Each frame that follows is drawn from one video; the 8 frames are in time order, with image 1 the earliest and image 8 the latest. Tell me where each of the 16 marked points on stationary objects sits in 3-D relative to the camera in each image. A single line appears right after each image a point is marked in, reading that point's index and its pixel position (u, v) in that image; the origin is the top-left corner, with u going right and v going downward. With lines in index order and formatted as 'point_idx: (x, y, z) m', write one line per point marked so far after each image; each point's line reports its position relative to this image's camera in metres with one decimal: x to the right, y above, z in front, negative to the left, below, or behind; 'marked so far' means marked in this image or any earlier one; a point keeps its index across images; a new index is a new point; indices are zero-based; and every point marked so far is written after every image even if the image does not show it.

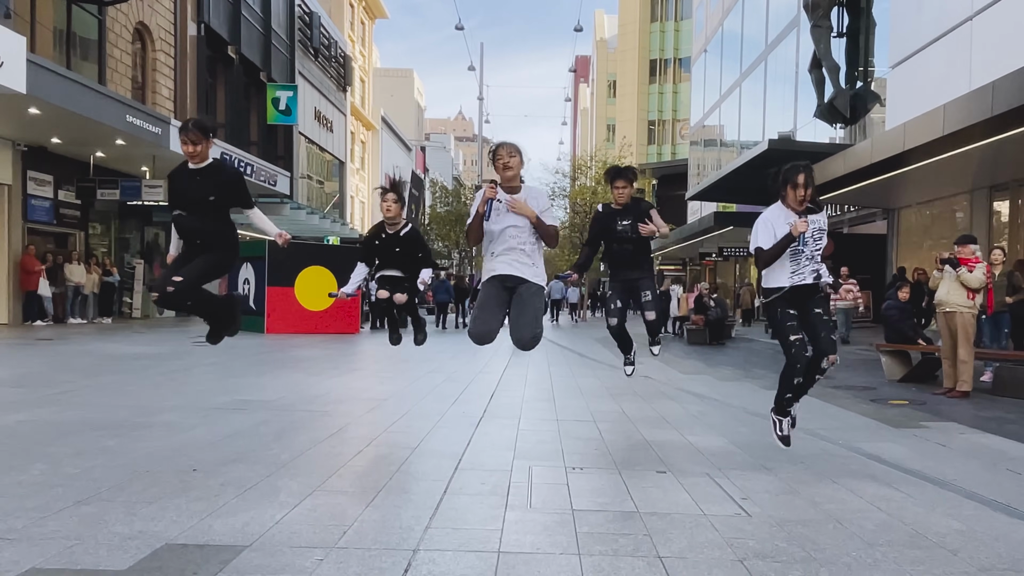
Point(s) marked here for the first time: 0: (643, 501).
0: (+0.6, -1.3, +4.6) m
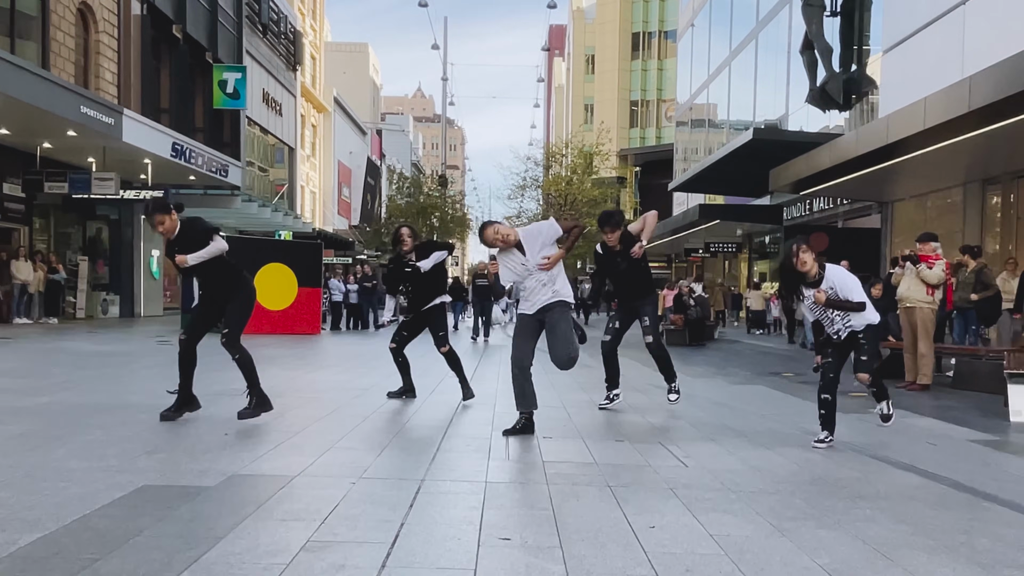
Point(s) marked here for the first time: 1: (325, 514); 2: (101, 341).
0: (+0.6, -1.2, +5.0) m
1: (-0.9, -1.1, +3.4) m
2: (-8.7, -1.1, +14.9) m
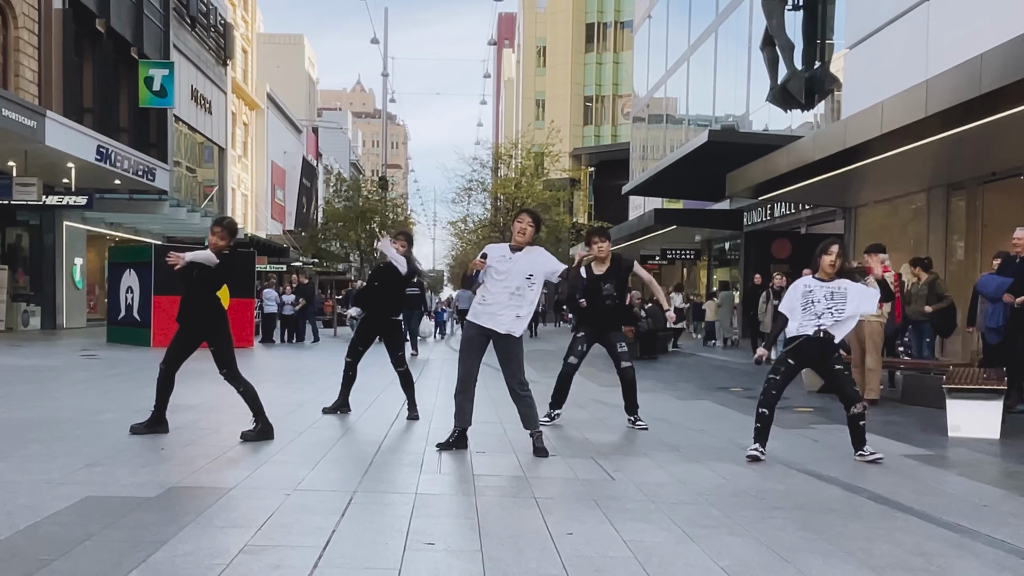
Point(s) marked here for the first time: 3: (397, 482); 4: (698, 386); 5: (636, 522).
0: (+0.2, -1.4, +5.2) m
1: (-1.3, -1.2, +3.5) m
2: (-10.0, -1.4, +14.3) m
3: (-0.7, -1.3, +4.5) m
4: (+2.9, -1.7, +11.4) m
5: (+0.7, -1.3, +3.9) m
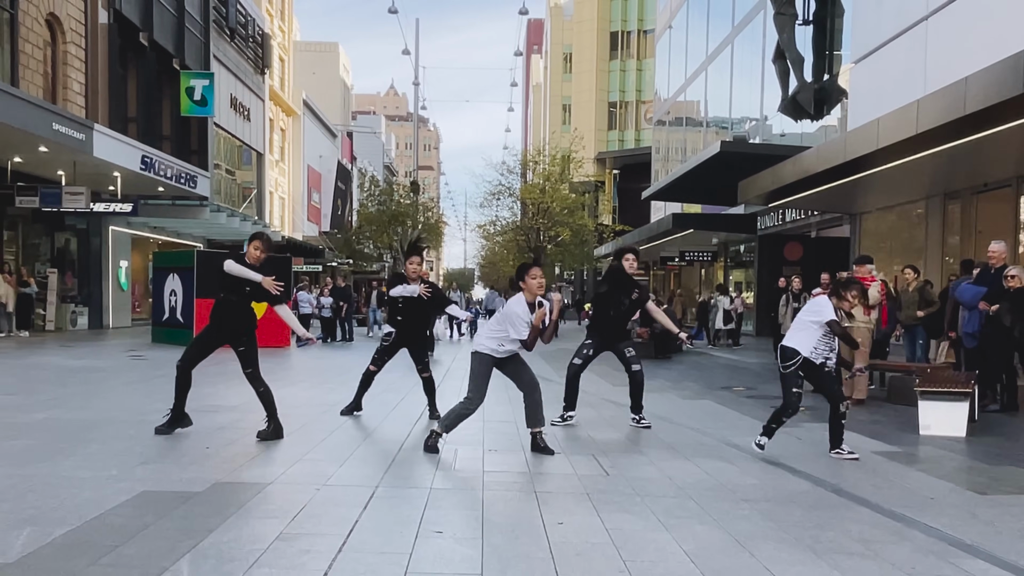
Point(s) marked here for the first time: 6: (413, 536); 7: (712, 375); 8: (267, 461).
0: (+0.2, -1.5, +5.7) m
1: (-1.3, -1.3, +4.1) m
2: (-9.5, -1.5, +15.3) m
3: (-0.7, -1.4, +5.0) m
4: (+3.2, -1.8, +11.8) m
5: (+0.7, -1.4, +4.4) m
6: (-0.5, -1.4, +3.8) m
7: (+4.0, -1.8, +14.2) m
8: (-1.8, -1.3, +5.2) m
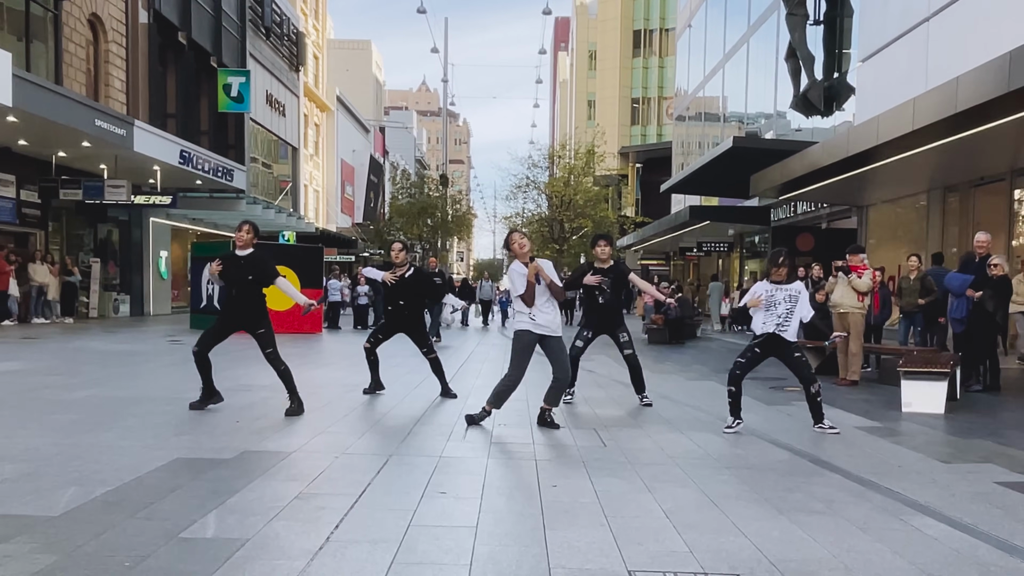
0: (+0.3, -1.3, +6.2) m
1: (-1.3, -1.2, +4.6) m
2: (-9.1, -1.2, +16.2) m
3: (-0.7, -1.3, +5.6) m
4: (+3.5, -1.6, +12.1) m
5: (+0.7, -1.3, +4.9) m
6: (-0.6, -1.2, +4.3) m
7: (+4.4, -1.6, +14.5) m
8: (-1.8, -1.2, +5.8) m
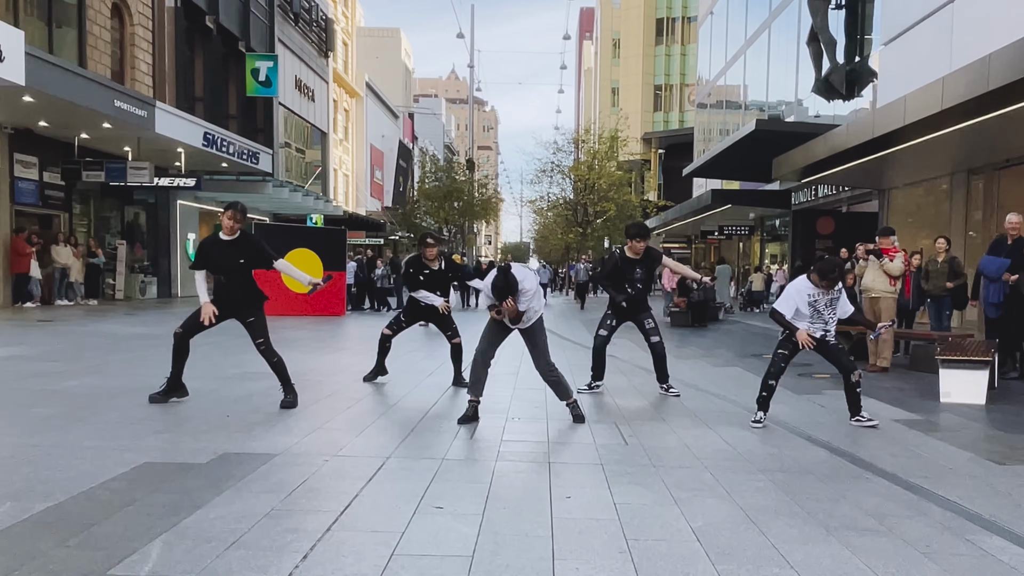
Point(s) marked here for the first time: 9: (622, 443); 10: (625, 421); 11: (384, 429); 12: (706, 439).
0: (+0.4, -1.2, +5.7) m
1: (-1.2, -1.1, +4.2) m
2: (-8.6, -0.8, +16.0) m
3: (-0.6, -1.2, +5.1) m
4: (+3.9, -1.3, +11.5) m
5: (+0.7, -1.2, +4.3) m
6: (-0.5, -1.2, +3.8) m
7: (+4.8, -1.2, +13.8) m
8: (-1.7, -1.1, +5.4) m
9: (+0.9, -1.2, +5.5) m
10: (+1.1, -1.3, +6.4) m
11: (-1.0, -1.1, +5.7) m
12: (+1.6, -1.3, +5.7) m
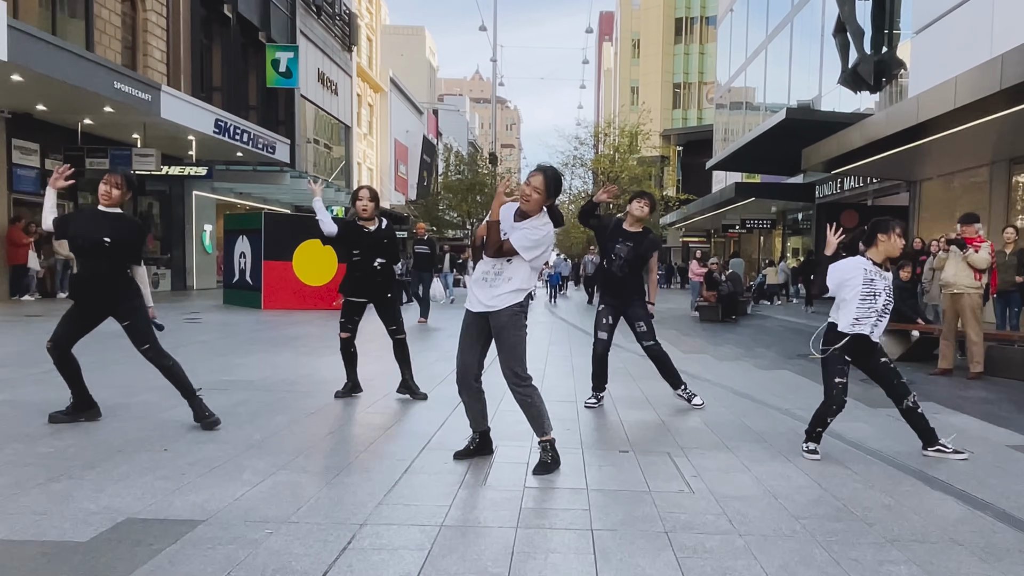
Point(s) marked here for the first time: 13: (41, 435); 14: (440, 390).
0: (+0.5, -1.2, +4.3) m
1: (-1.1, -1.1, +2.8) m
2: (-8.1, -0.7, +14.9) m
3: (-0.5, -1.1, +3.7) m
4: (+4.2, -1.2, +10.0) m
5: (+0.9, -1.2, +2.9) m
6: (-0.4, -1.1, +2.4) m
7: (+5.2, -1.1, +12.3) m
8: (-1.6, -1.1, +4.0) m
9: (+1.0, -1.2, +4.1) m
10: (+1.2, -1.2, +5.0) m
11: (-0.9, -1.1, +4.3) m
12: (+1.8, -1.2, +4.3) m
13: (-3.3, -1.0, +4.9) m
14: (-0.8, -1.1, +7.3) m
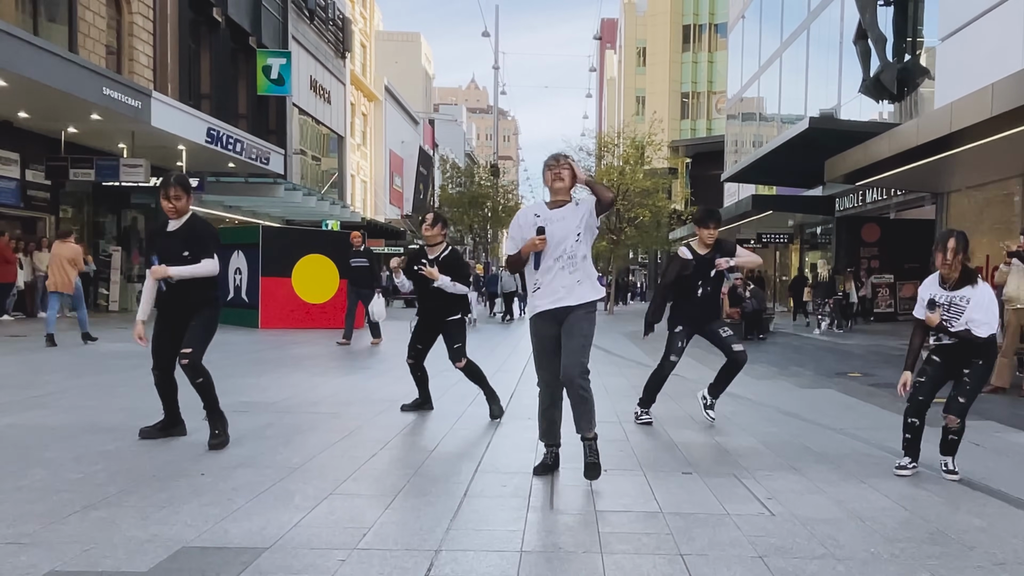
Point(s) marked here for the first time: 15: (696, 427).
0: (+0.9, -1.2, +4.0) m
1: (-0.7, -1.1, +2.6) m
2: (-7.7, -1.0, +14.6) m
3: (-0.1, -1.2, +3.5) m
4: (+4.6, -1.4, +9.7) m
5: (+1.2, -1.2, +2.7) m
6: (0.0, -1.2, +2.2) m
7: (+5.6, -1.3, +12.0) m
8: (-1.2, -1.1, +3.8) m
9: (+1.4, -1.3, +3.8) m
10: (+1.6, -1.3, +4.8) m
11: (-0.5, -1.2, +4.0) m
12: (+2.2, -1.3, +4.0) m
13: (-2.9, -1.1, +4.6) m
14: (-0.4, -1.2, +7.0) m
15: (+1.7, -1.3, +6.3) m
